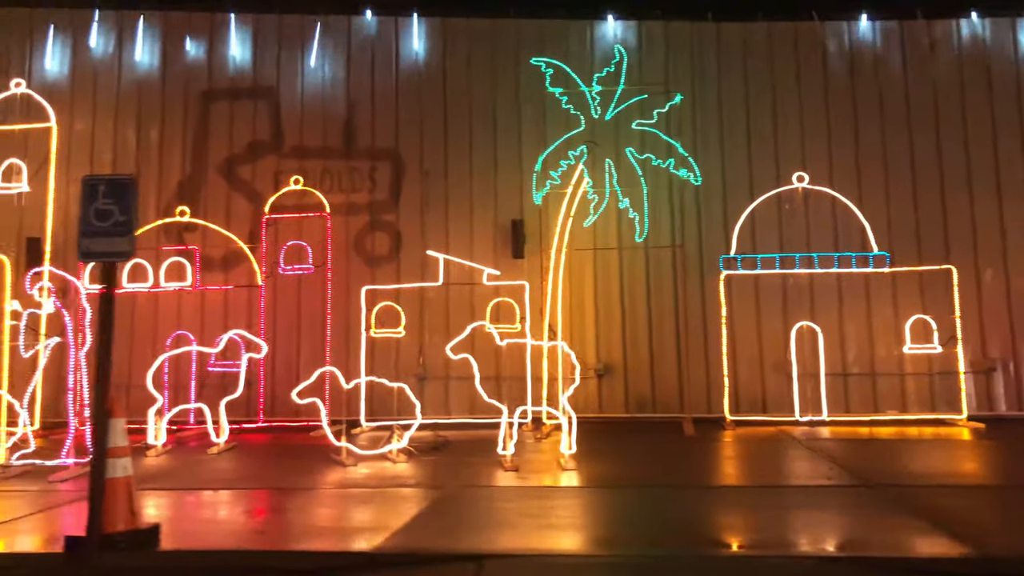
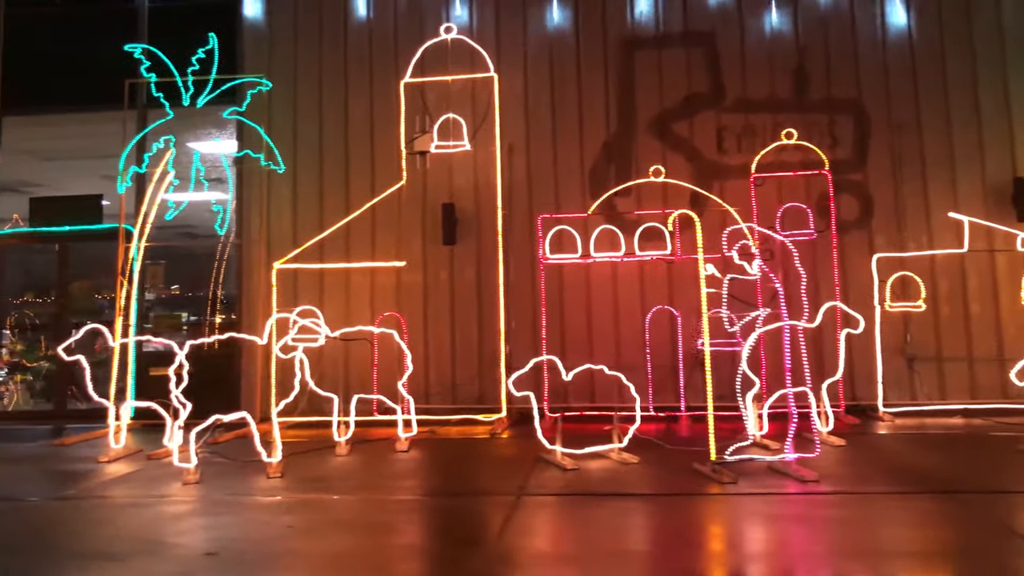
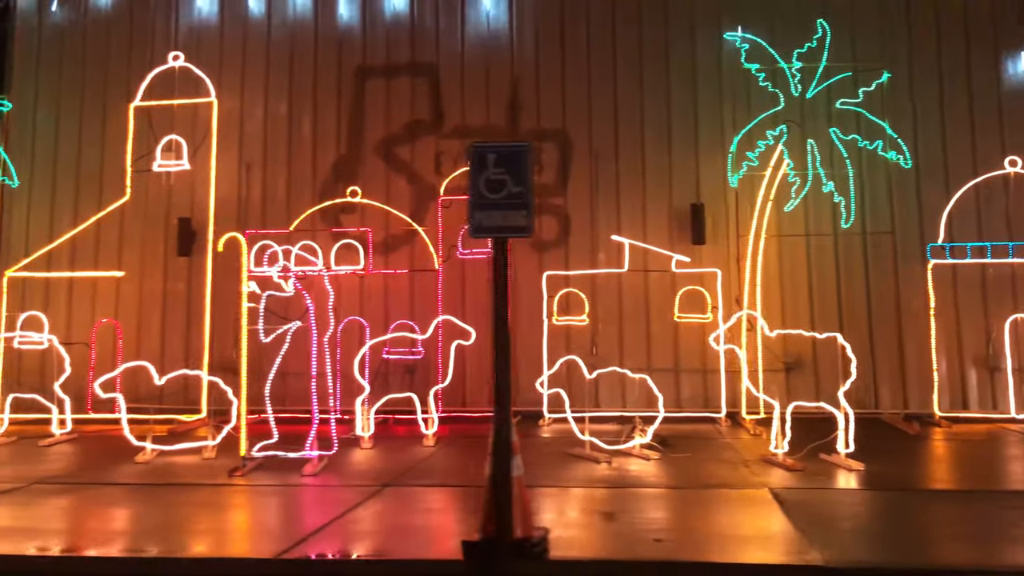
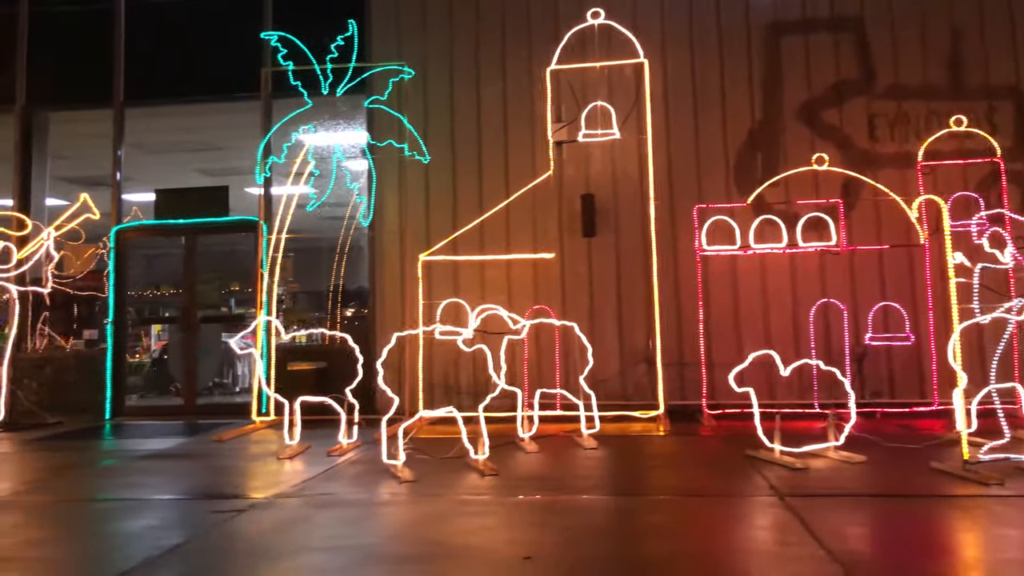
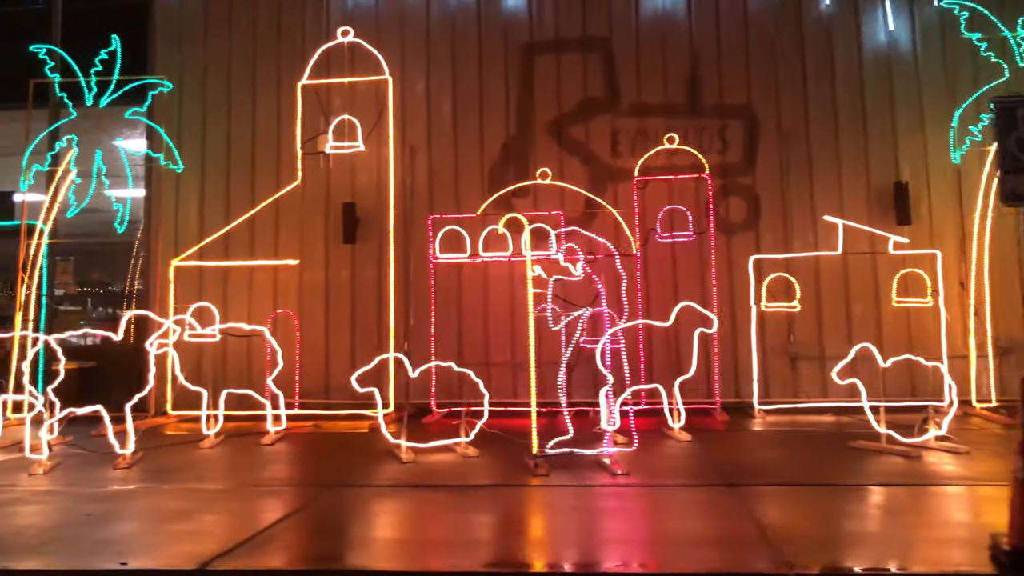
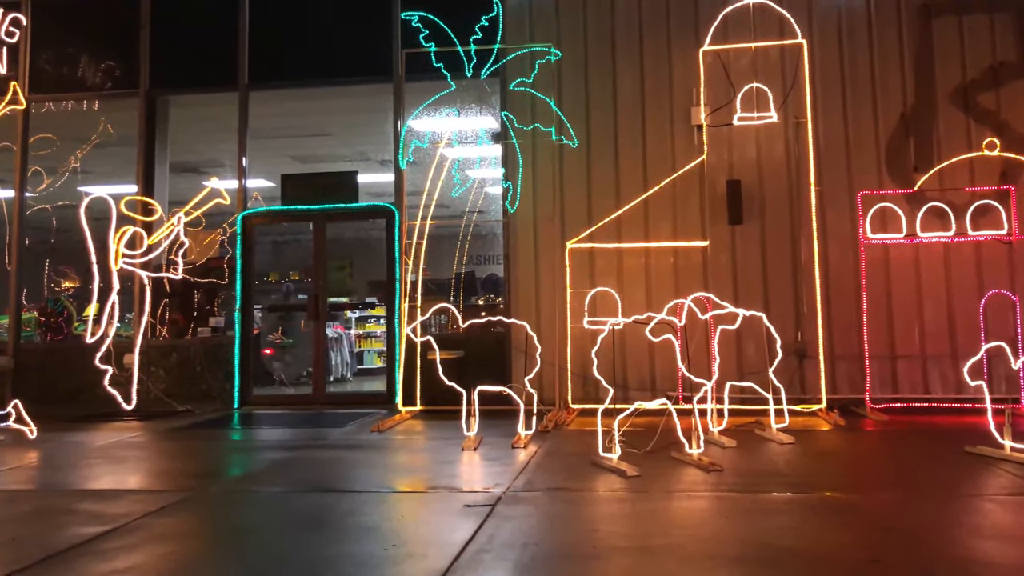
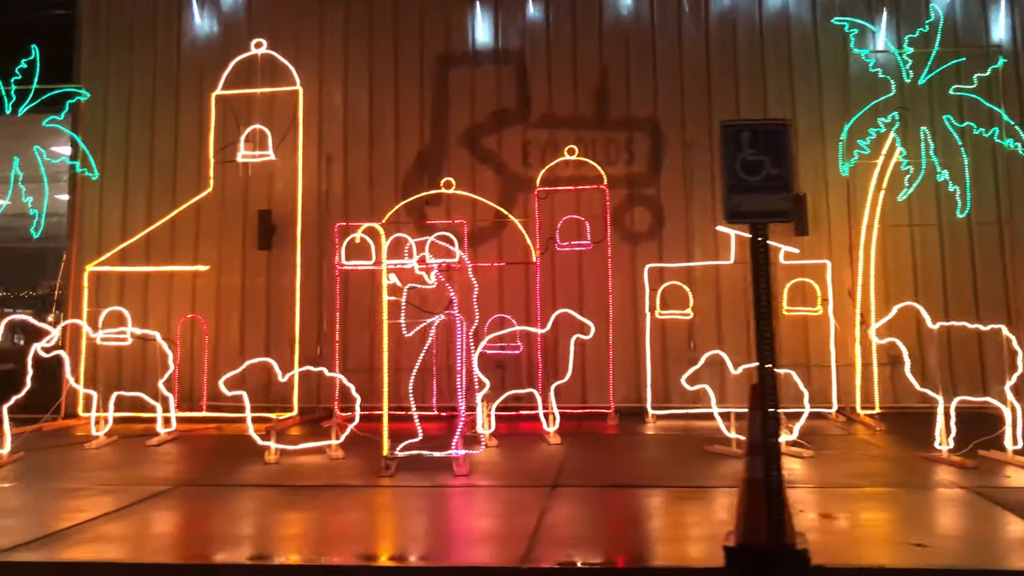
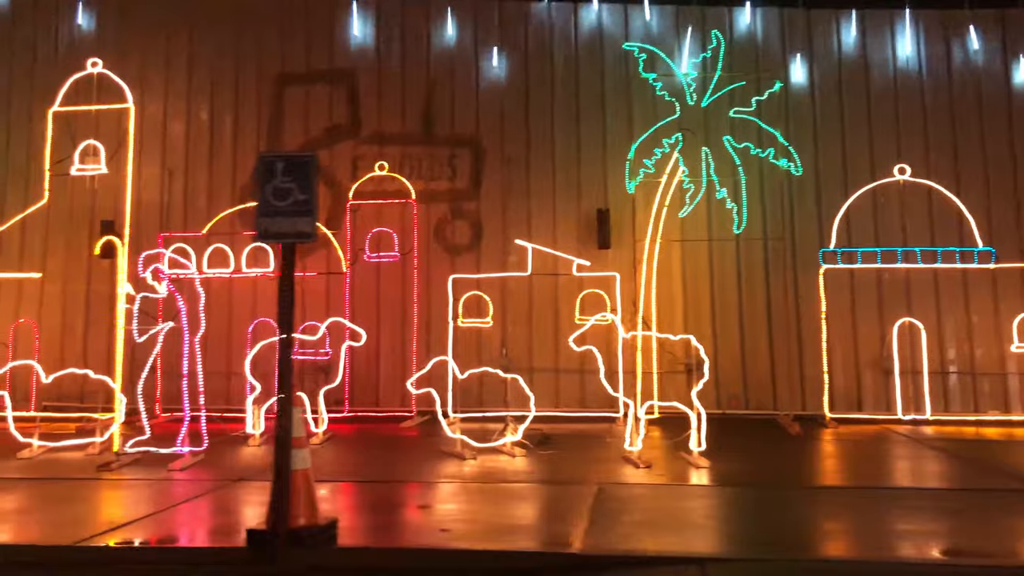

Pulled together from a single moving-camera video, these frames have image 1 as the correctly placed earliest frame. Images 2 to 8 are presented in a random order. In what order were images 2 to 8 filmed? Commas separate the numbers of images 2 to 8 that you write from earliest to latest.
8, 3, 7, 5, 2, 4, 6
